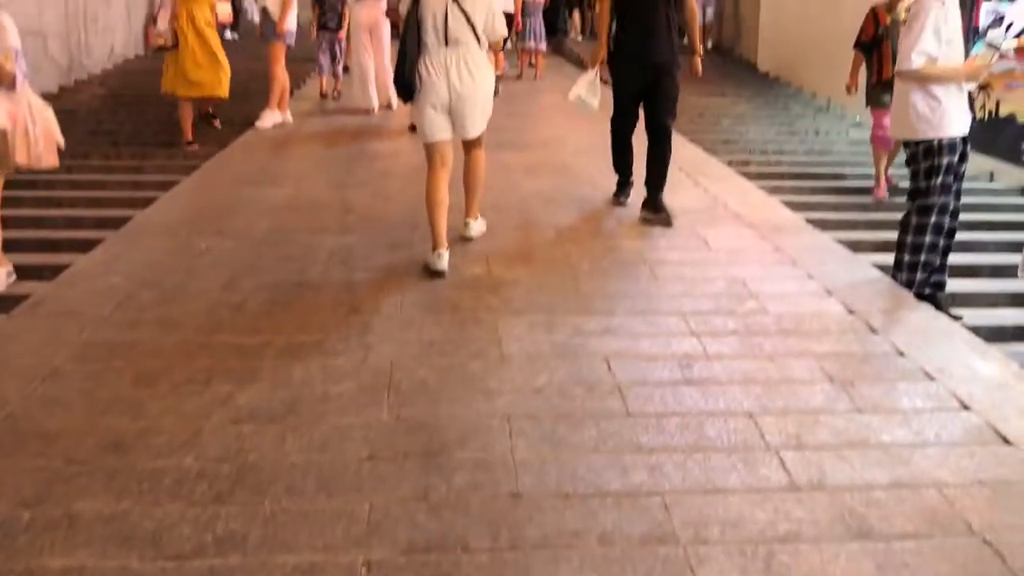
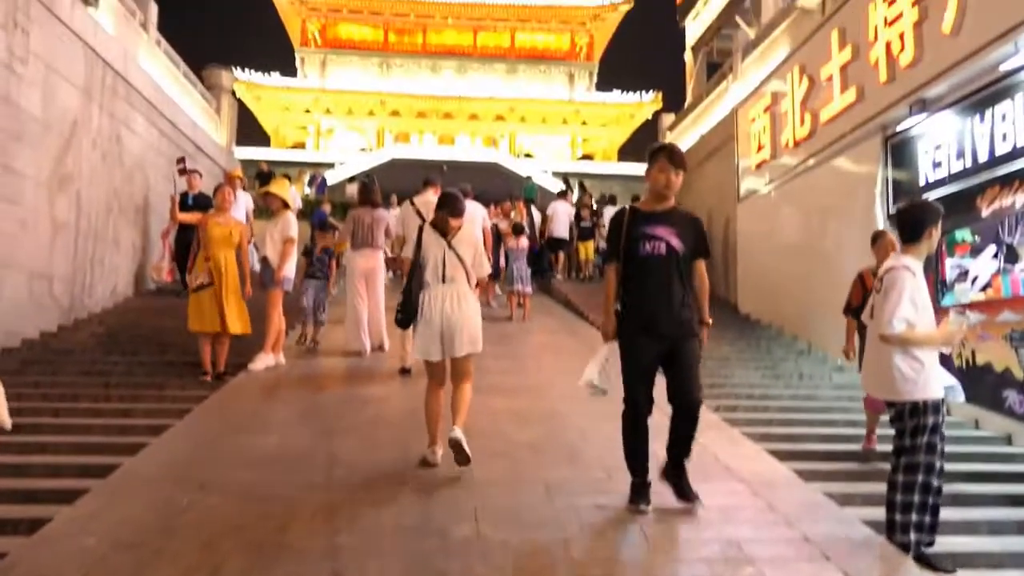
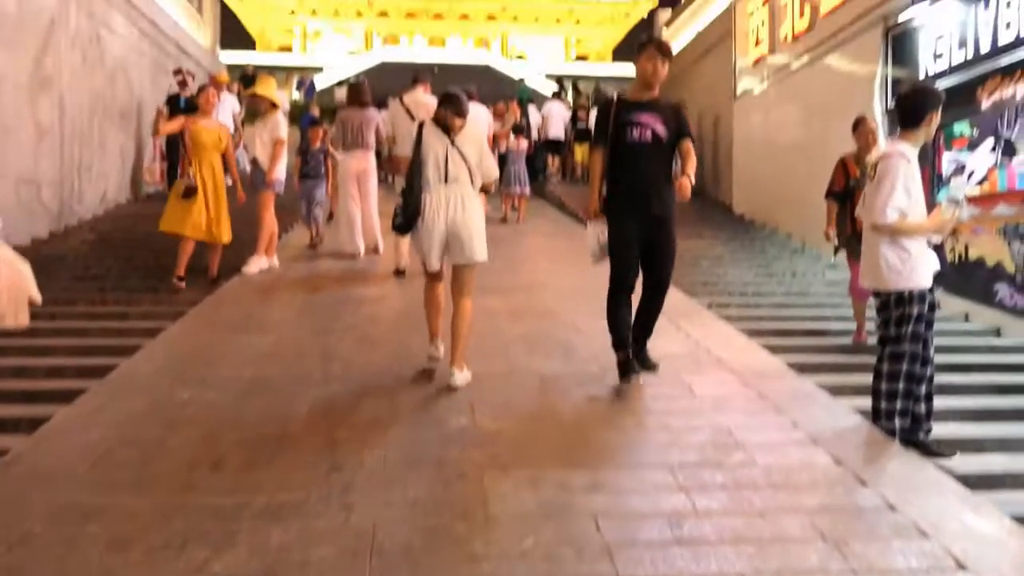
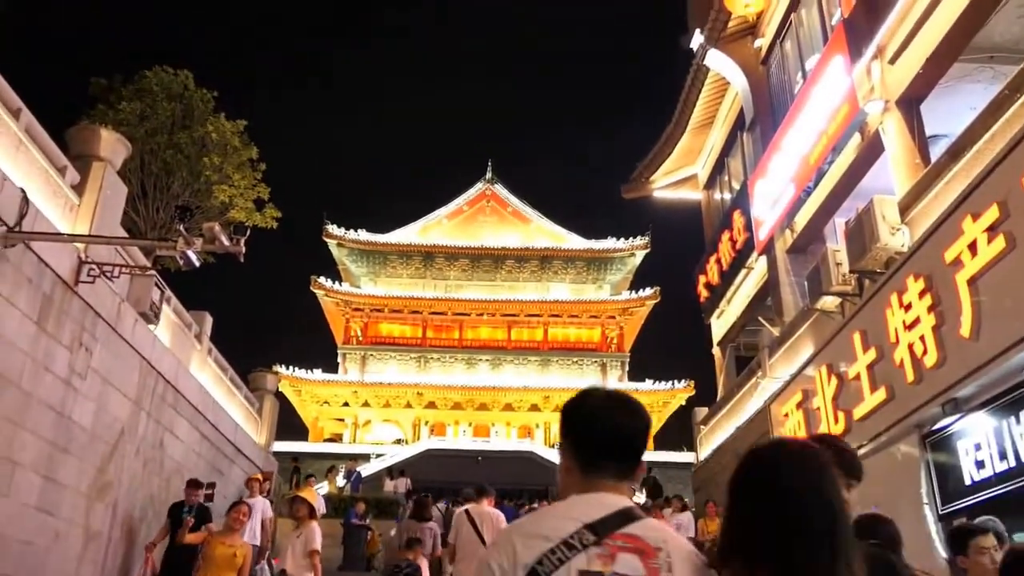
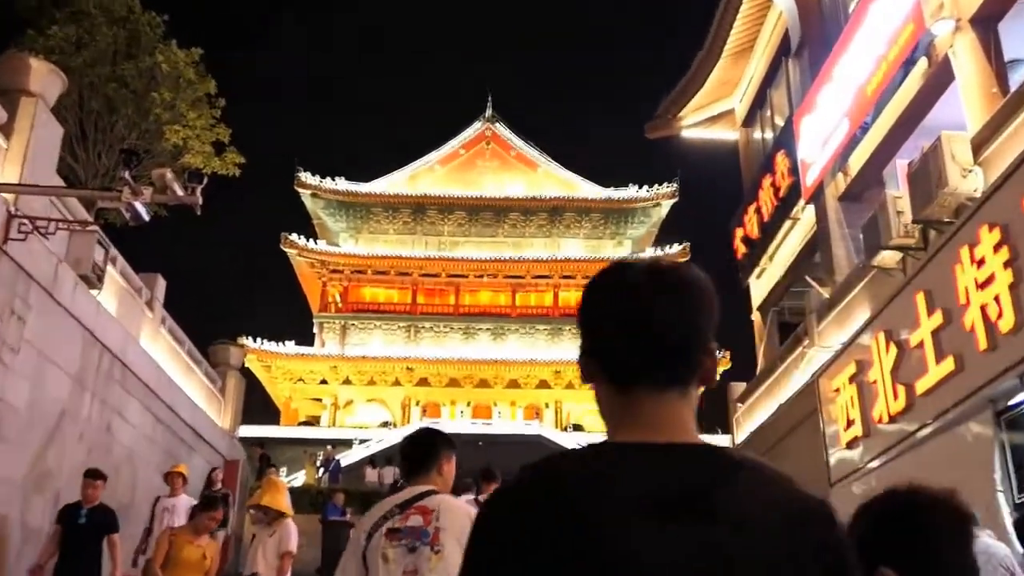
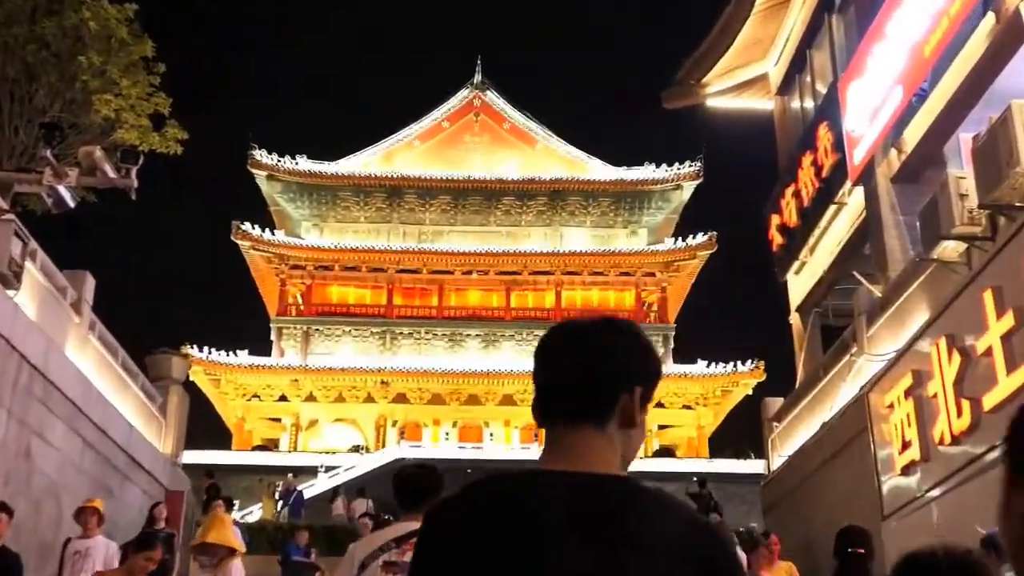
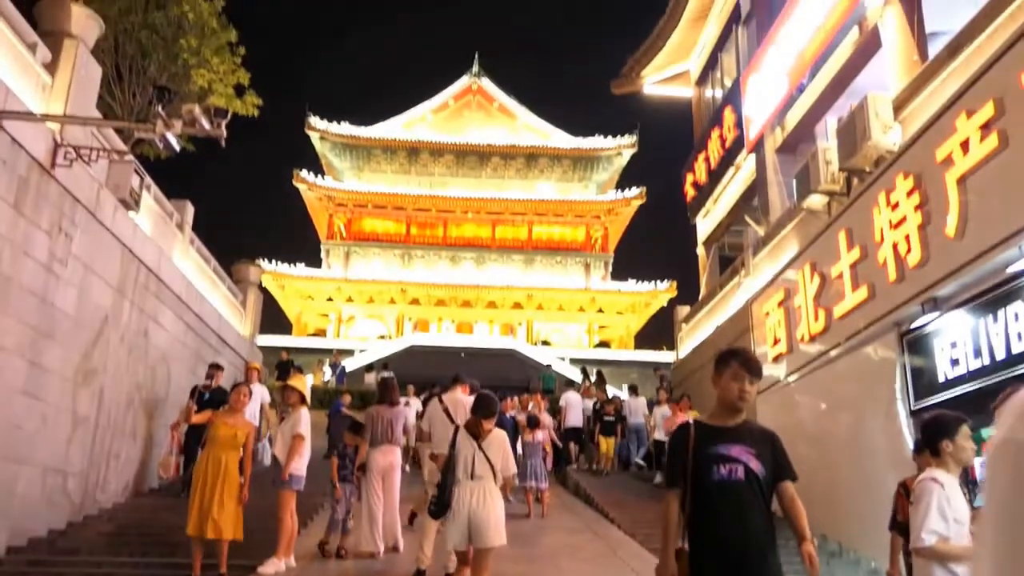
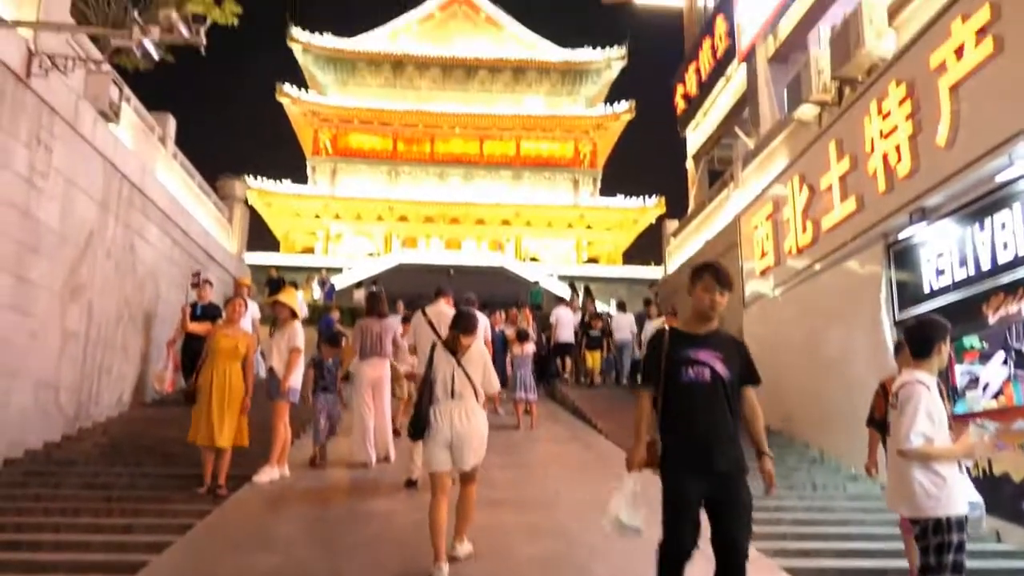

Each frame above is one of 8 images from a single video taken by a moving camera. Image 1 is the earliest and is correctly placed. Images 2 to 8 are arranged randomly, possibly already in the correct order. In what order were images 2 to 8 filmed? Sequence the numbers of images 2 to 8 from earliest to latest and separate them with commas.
3, 2, 8, 7, 4, 5, 6
